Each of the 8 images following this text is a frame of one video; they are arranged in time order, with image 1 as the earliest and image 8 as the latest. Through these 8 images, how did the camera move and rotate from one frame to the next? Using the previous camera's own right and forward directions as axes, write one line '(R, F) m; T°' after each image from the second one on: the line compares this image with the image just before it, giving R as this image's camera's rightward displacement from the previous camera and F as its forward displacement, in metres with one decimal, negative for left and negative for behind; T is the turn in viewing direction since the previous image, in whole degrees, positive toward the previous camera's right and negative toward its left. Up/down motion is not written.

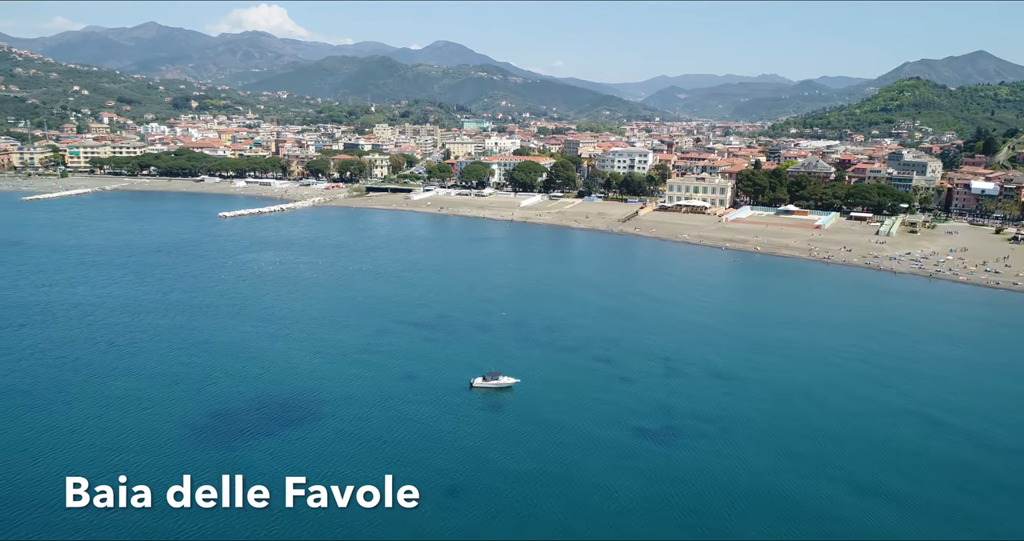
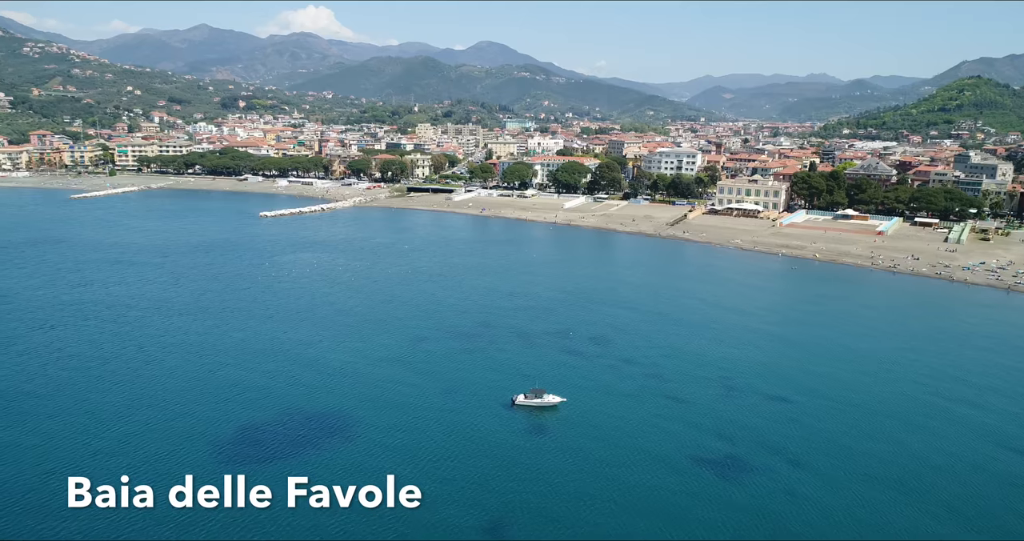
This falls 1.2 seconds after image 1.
(-0.2, +1.3) m; -3°
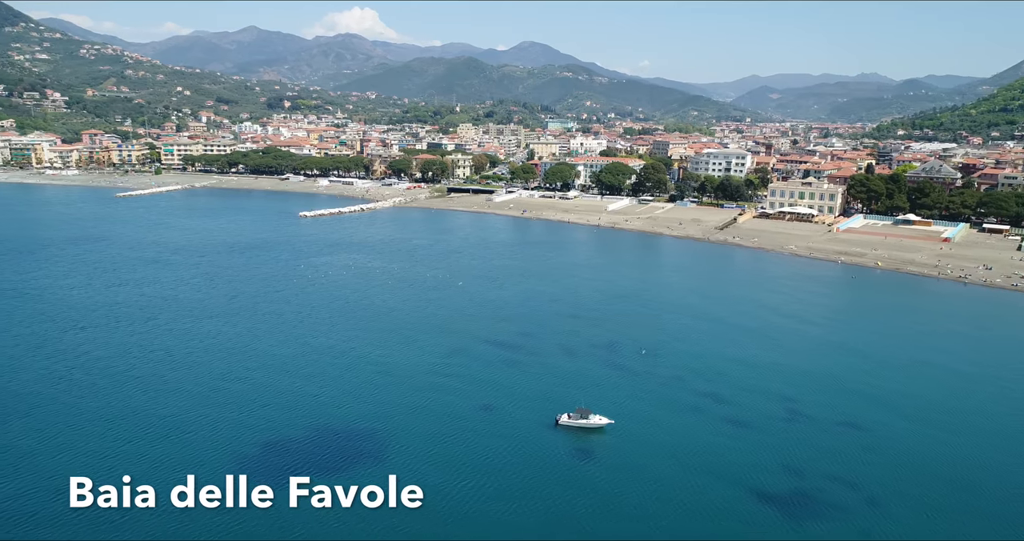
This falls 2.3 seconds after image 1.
(-0.1, +1.2) m; -3°
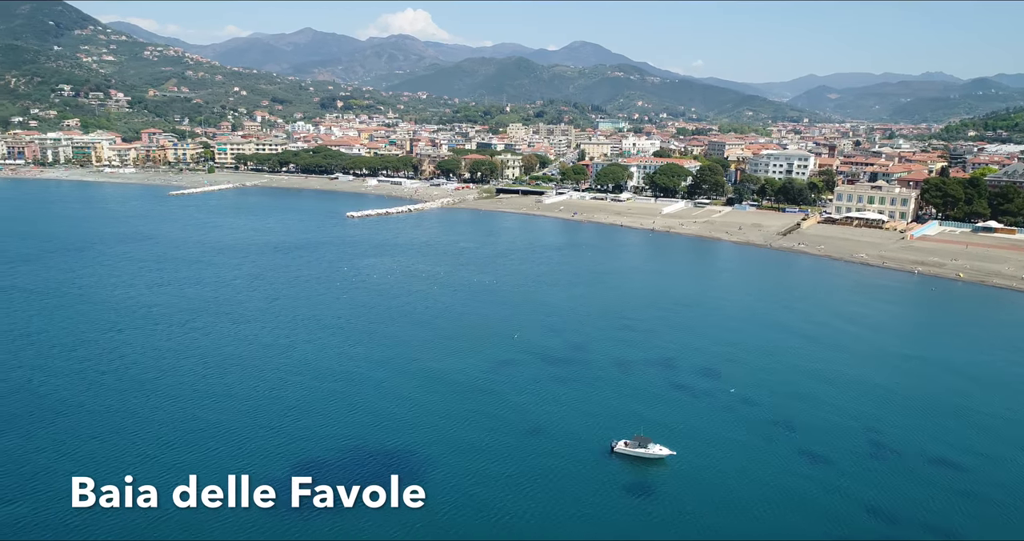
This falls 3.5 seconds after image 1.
(-0.1, +1.4) m; -4°
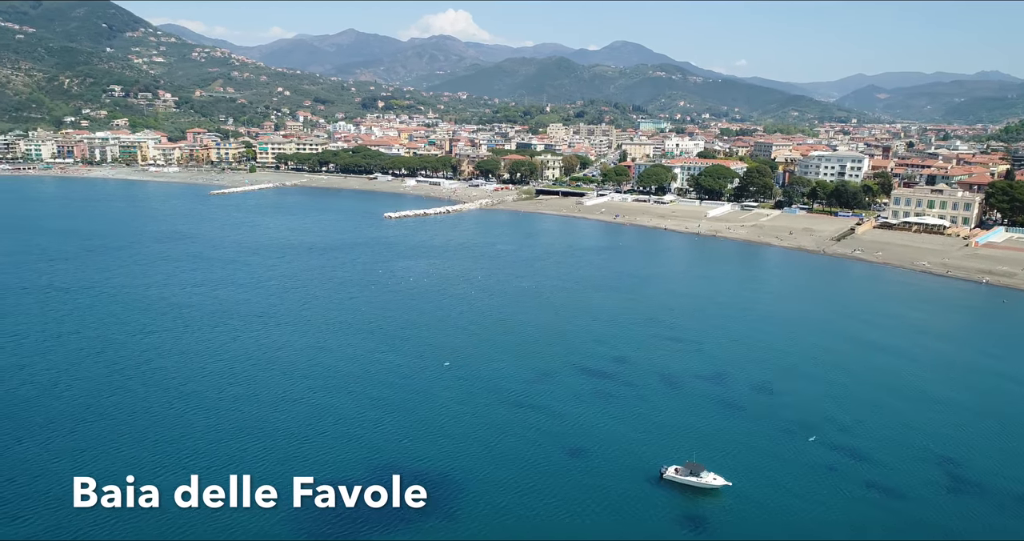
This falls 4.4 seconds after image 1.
(-0.1, +1.1) m; -3°
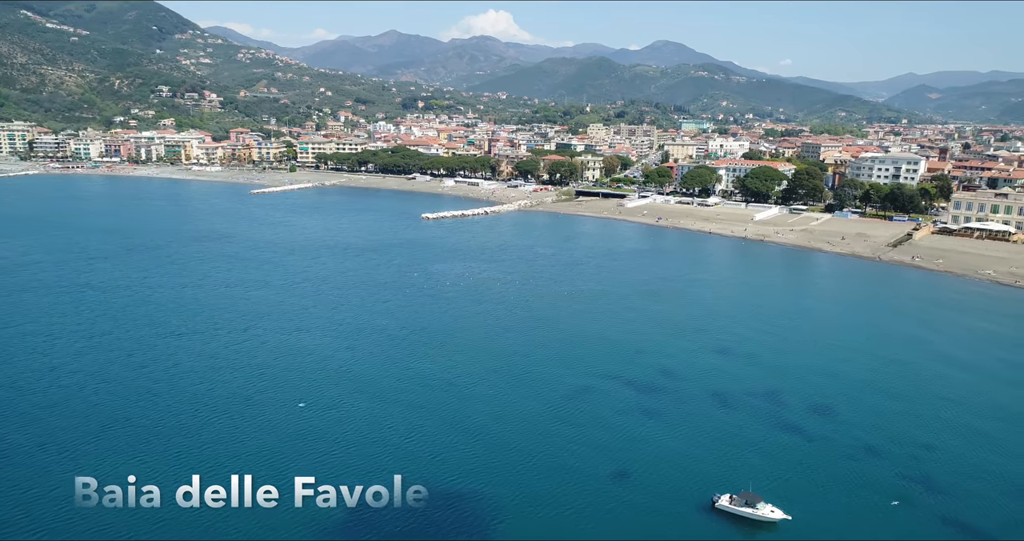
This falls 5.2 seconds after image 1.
(-0.1, +0.9) m; -3°
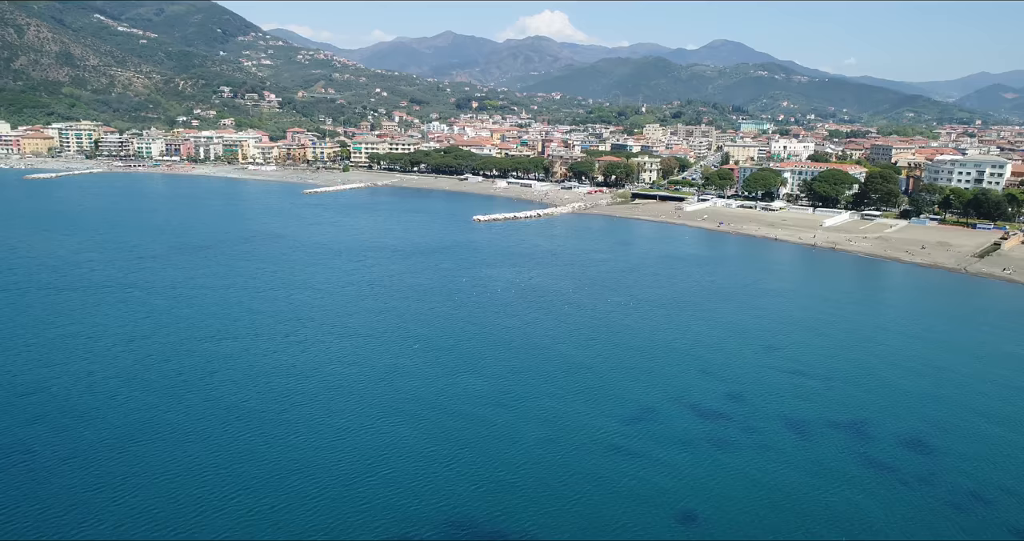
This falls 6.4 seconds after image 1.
(-0.1, +1.4) m; -4°
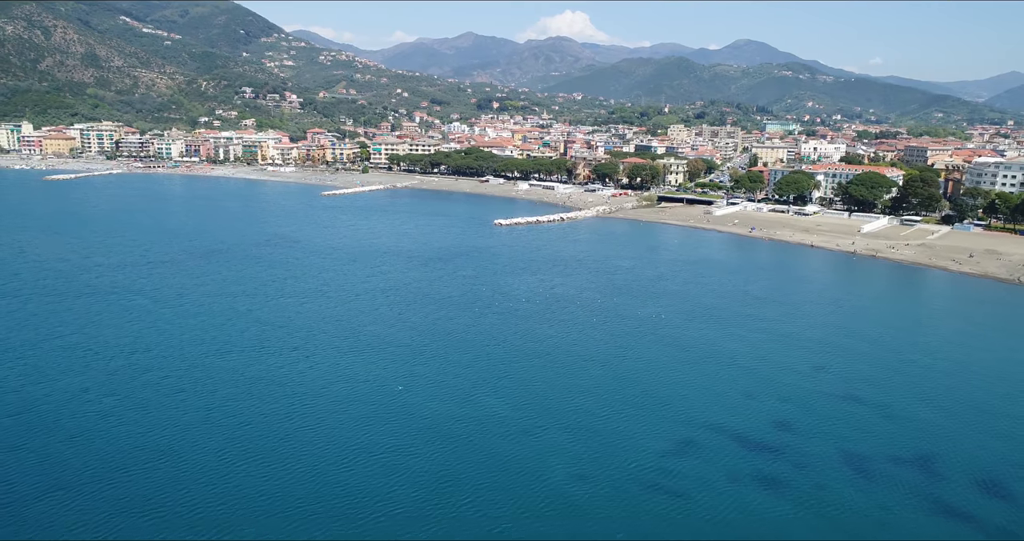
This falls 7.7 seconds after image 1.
(-0.1, +1.4) m; -2°
